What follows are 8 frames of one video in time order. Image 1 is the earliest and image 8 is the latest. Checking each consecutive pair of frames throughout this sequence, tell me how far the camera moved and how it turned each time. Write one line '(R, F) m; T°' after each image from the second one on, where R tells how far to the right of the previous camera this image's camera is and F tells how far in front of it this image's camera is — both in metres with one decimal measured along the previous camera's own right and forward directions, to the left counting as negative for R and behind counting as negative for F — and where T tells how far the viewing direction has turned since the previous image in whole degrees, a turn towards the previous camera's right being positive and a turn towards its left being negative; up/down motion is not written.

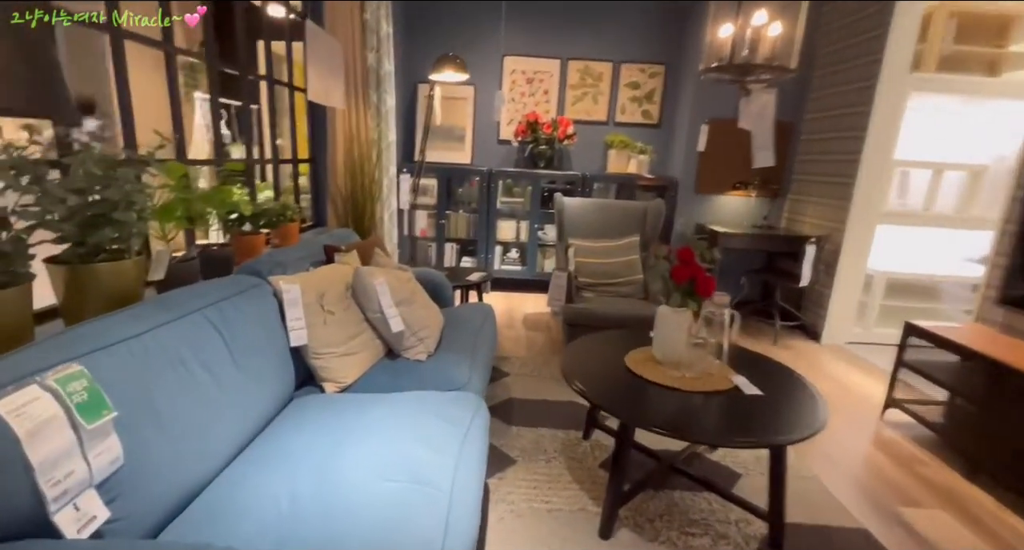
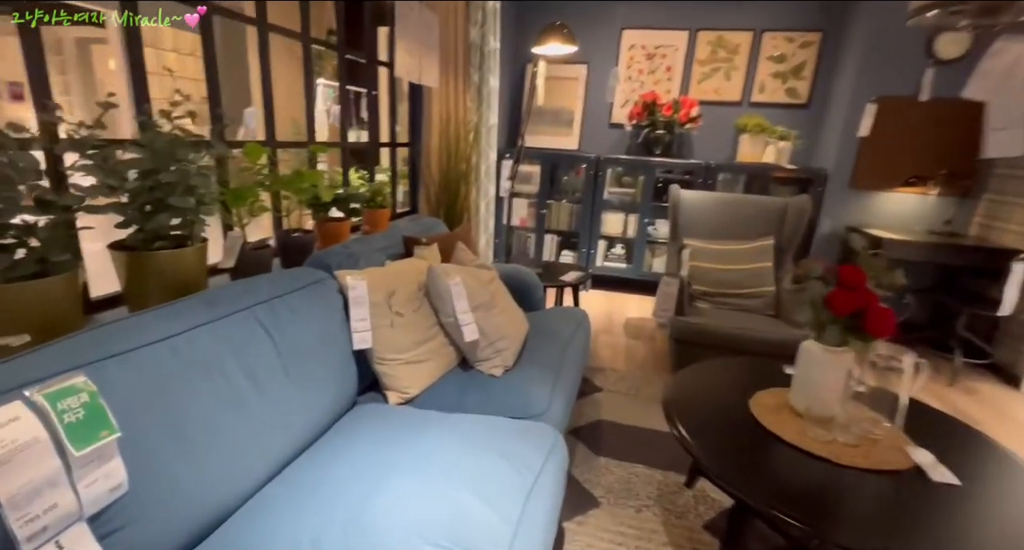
(0.0, +0.3) m; -13°
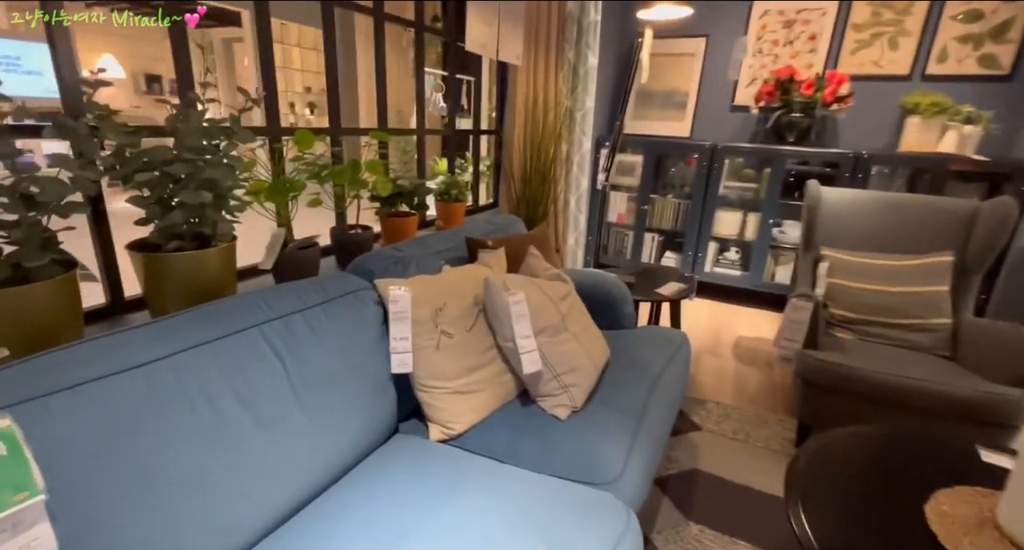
(+0.1, +0.3) m; -12°
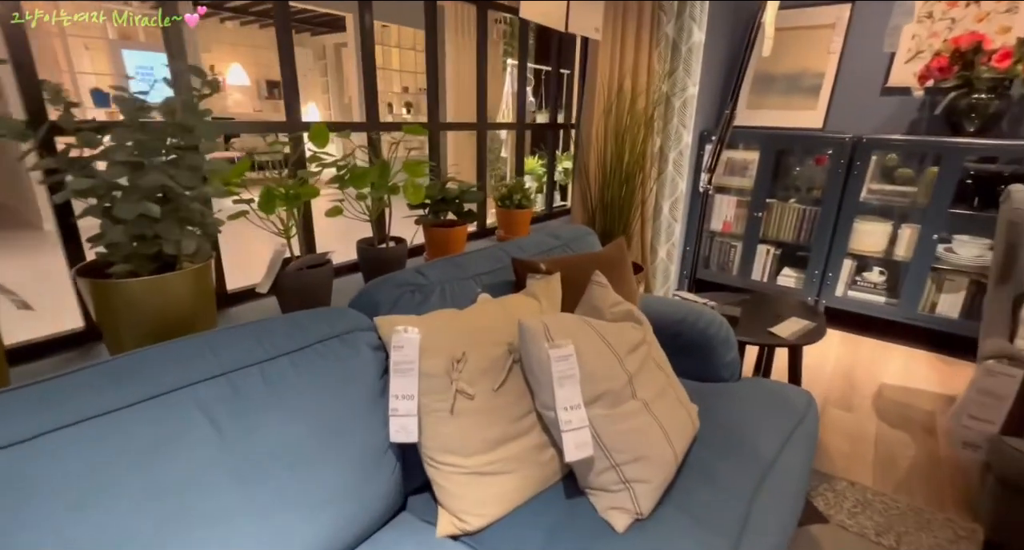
(+0.1, +0.4) m; -11°
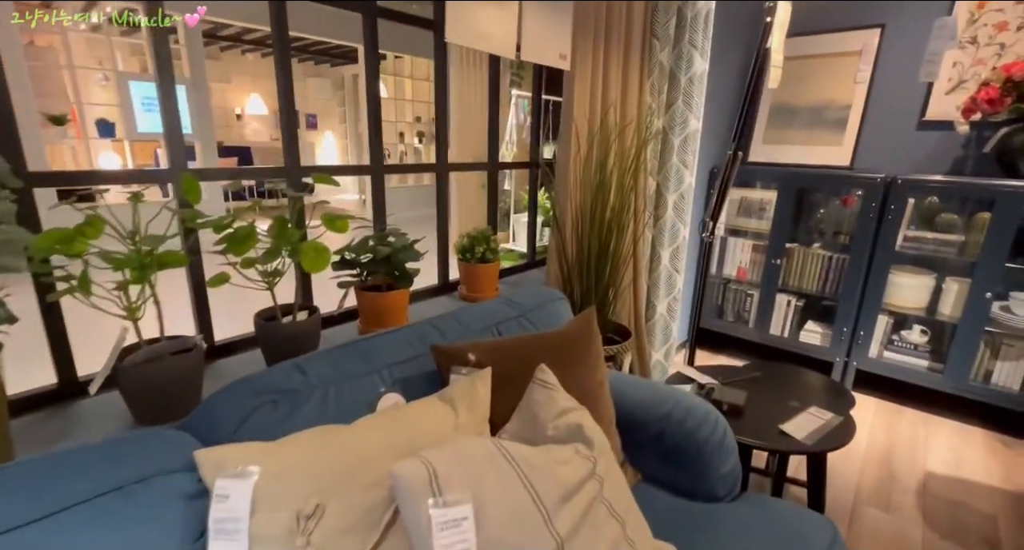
(+0.2, +0.3) m; -3°
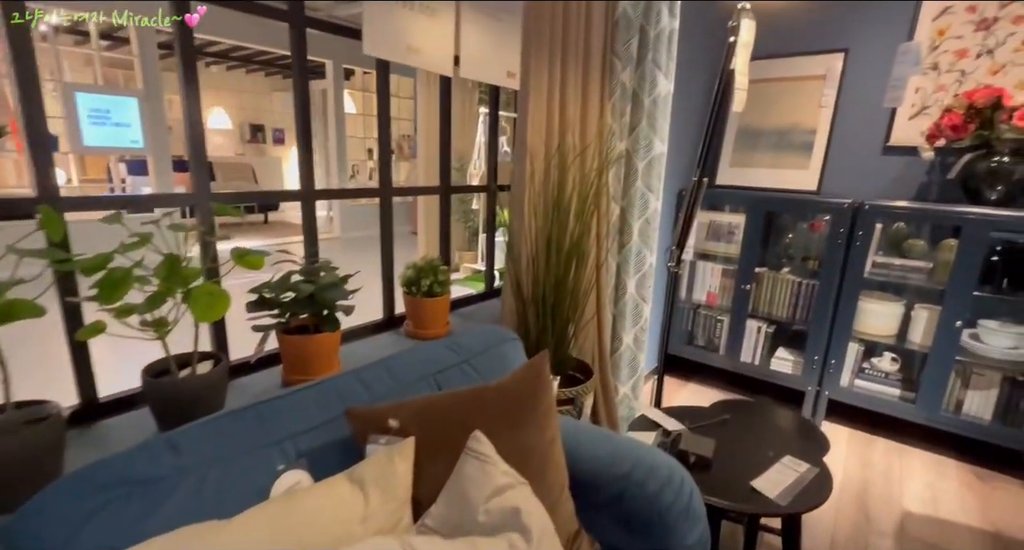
(+0.1, +0.1) m; +3°
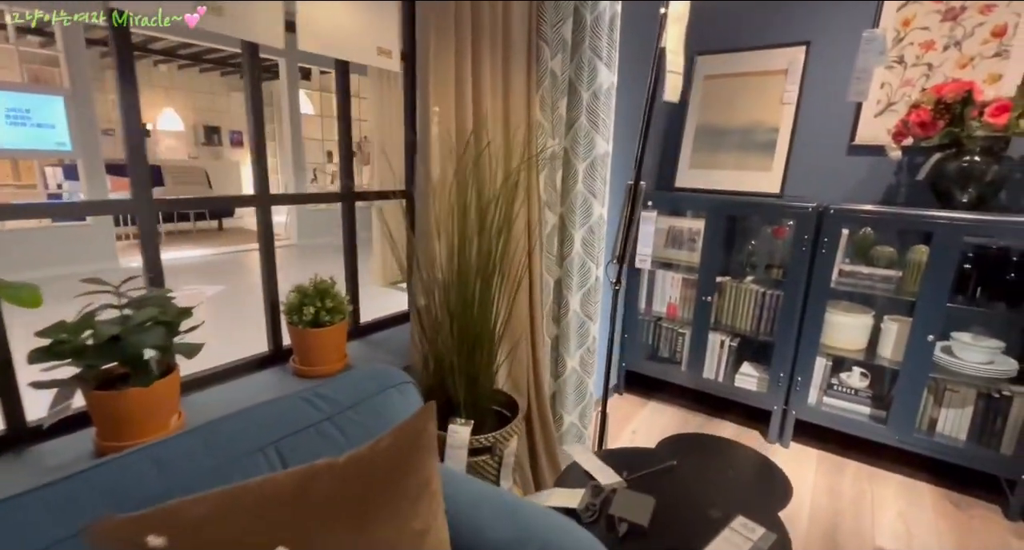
(+0.2, +0.2) m; +2°
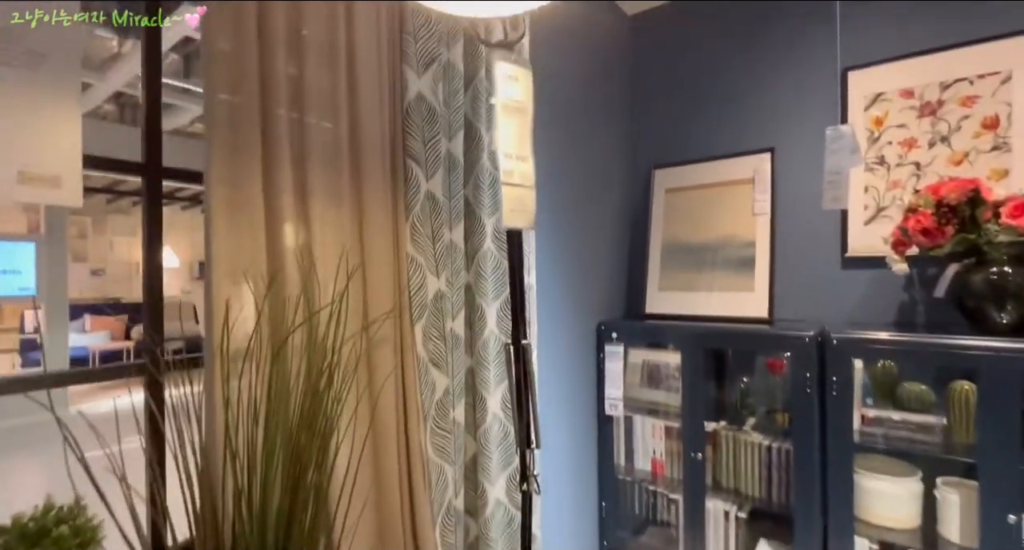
(+0.3, +0.4) m; -1°
